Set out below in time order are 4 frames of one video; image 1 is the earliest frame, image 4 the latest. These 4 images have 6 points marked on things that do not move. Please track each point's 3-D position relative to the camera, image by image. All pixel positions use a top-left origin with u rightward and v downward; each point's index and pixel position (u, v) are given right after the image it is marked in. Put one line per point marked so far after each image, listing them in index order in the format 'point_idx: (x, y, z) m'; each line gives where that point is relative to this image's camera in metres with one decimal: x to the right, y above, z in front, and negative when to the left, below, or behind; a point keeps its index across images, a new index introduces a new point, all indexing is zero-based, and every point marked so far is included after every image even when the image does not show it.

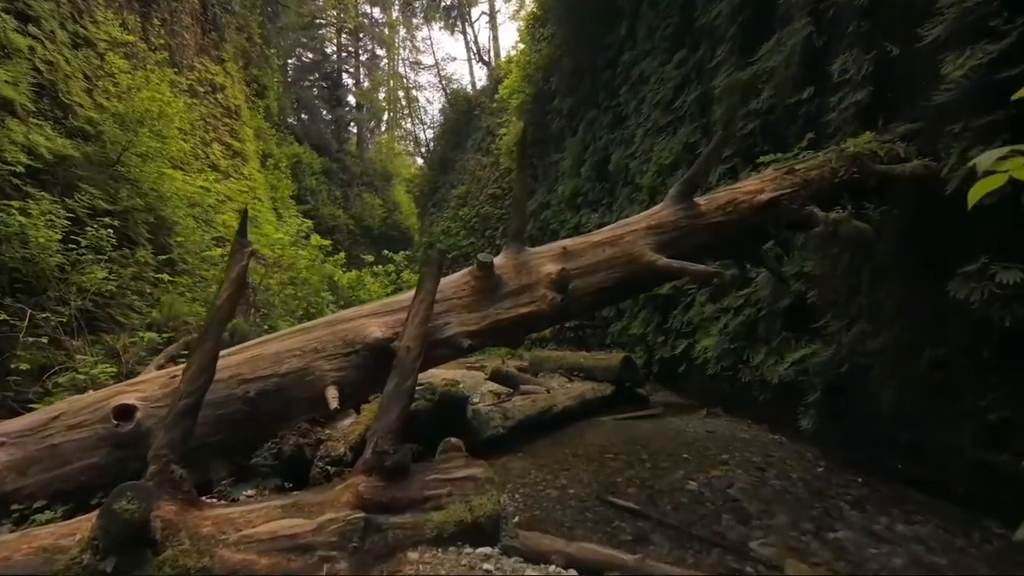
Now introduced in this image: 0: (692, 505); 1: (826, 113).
0: (+1.1, -1.3, +3.2) m
1: (+2.9, +1.6, +4.7) m
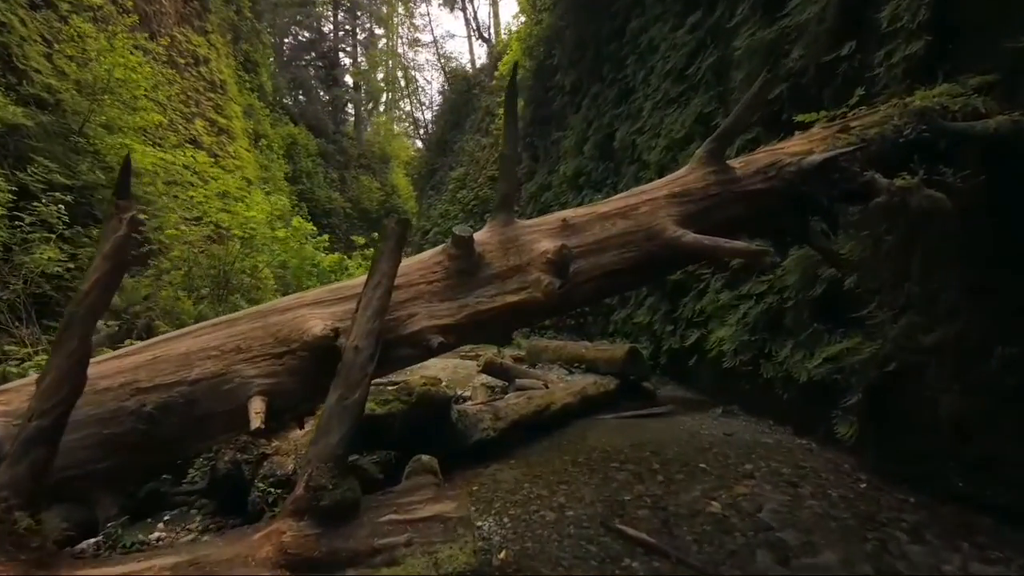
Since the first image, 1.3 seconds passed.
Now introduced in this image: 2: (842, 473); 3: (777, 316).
0: (+1.0, -1.3, +2.6) m
1: (+2.9, +1.7, +4.1) m
2: (+2.3, -1.3, +3.5) m
3: (+2.5, -0.3, +4.8) m
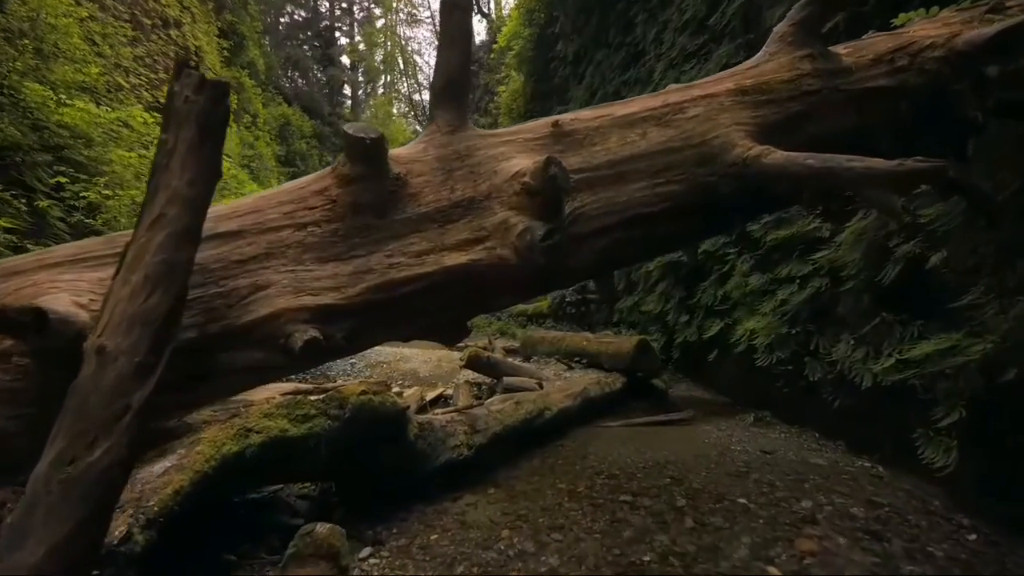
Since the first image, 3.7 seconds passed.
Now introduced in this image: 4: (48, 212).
0: (+0.9, -1.2, +1.7) m
1: (+2.8, +1.9, +3.1) m
2: (+2.2, -1.2, +2.6) m
3: (+2.4, -0.1, +3.8) m
4: (-5.0, +0.8, +5.5) m
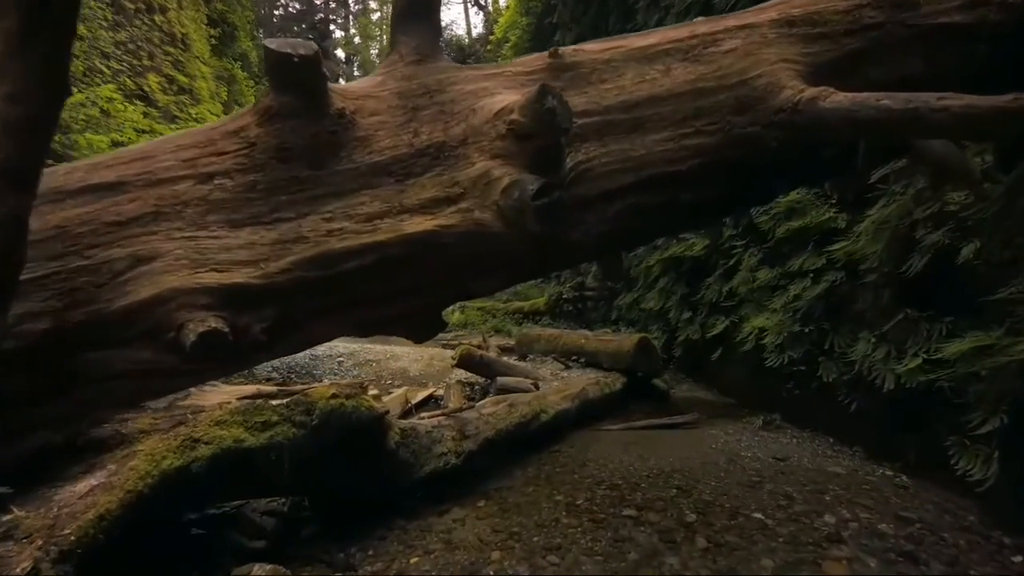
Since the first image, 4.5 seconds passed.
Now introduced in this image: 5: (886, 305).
0: (+0.9, -1.1, +1.4) m
1: (+2.7, +1.9, +2.8) m
2: (+2.1, -1.1, +2.4) m
3: (+2.3, -0.1, +3.6) m
4: (-5.0, +0.9, +5.1) m
5: (+2.4, -0.1, +3.2) m
